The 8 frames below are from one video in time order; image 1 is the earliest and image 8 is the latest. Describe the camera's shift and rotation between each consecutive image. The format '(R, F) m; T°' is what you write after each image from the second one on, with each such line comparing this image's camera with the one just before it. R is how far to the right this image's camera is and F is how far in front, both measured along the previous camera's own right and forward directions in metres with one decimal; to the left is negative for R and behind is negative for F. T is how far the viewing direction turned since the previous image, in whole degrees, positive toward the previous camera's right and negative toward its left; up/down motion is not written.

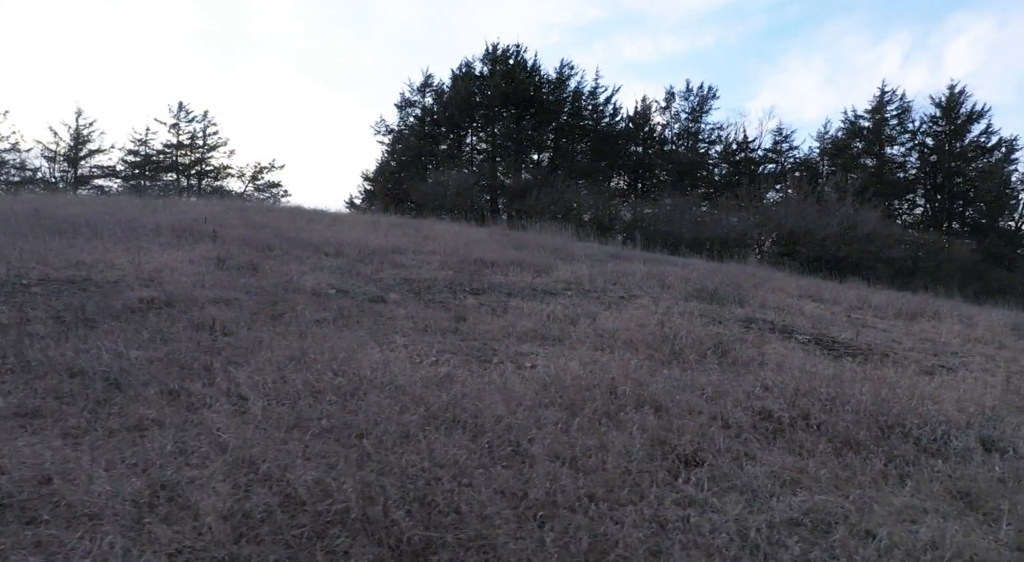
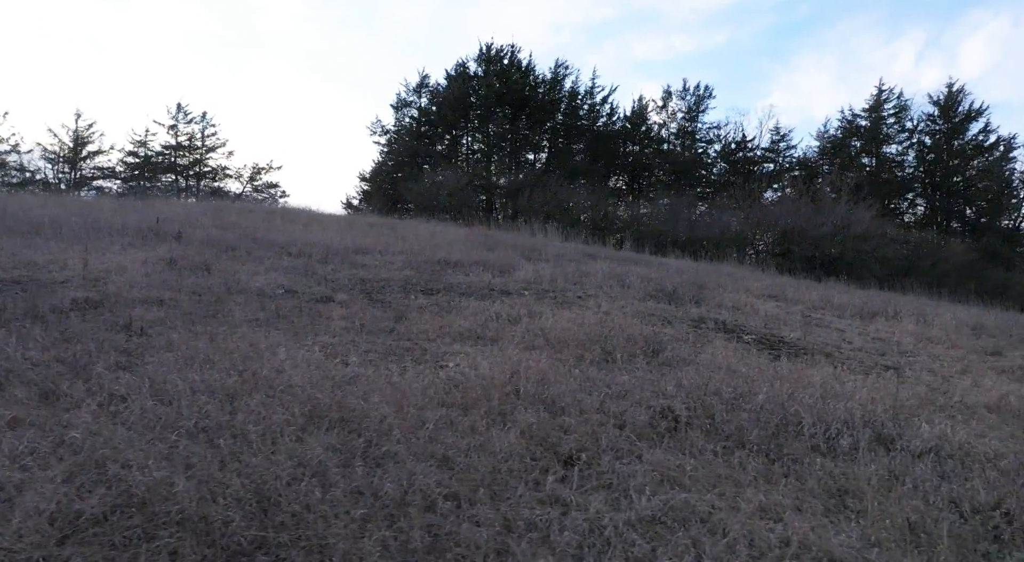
(+0.6, 0.0) m; 0°
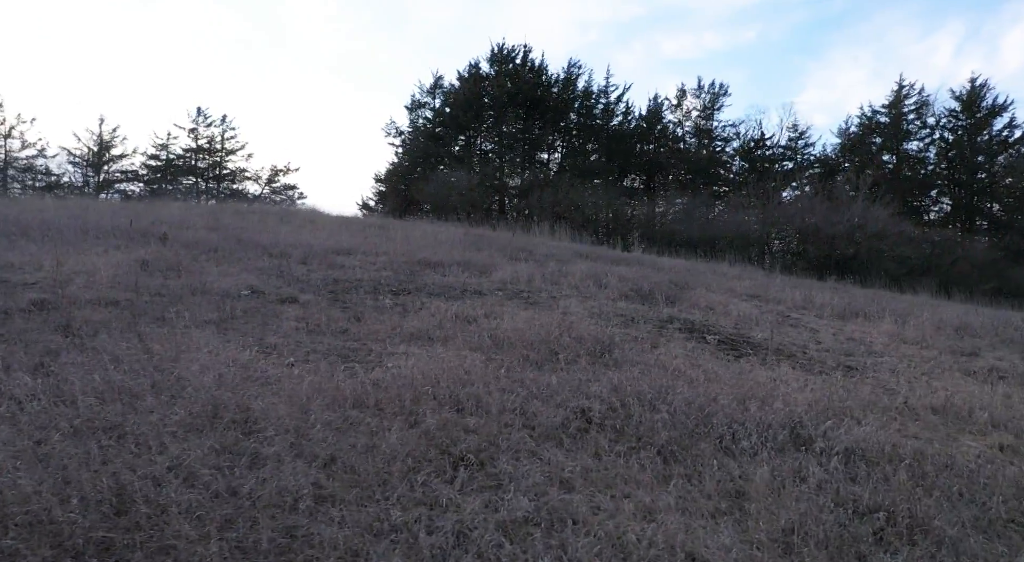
(+0.6, 0.0) m; -2°
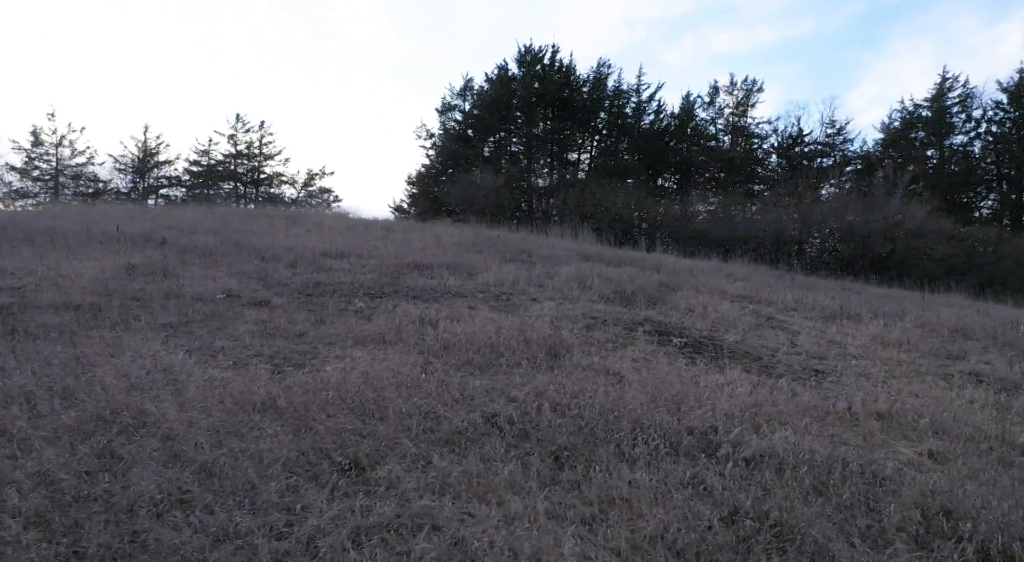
(+0.7, 0.0) m; -3°
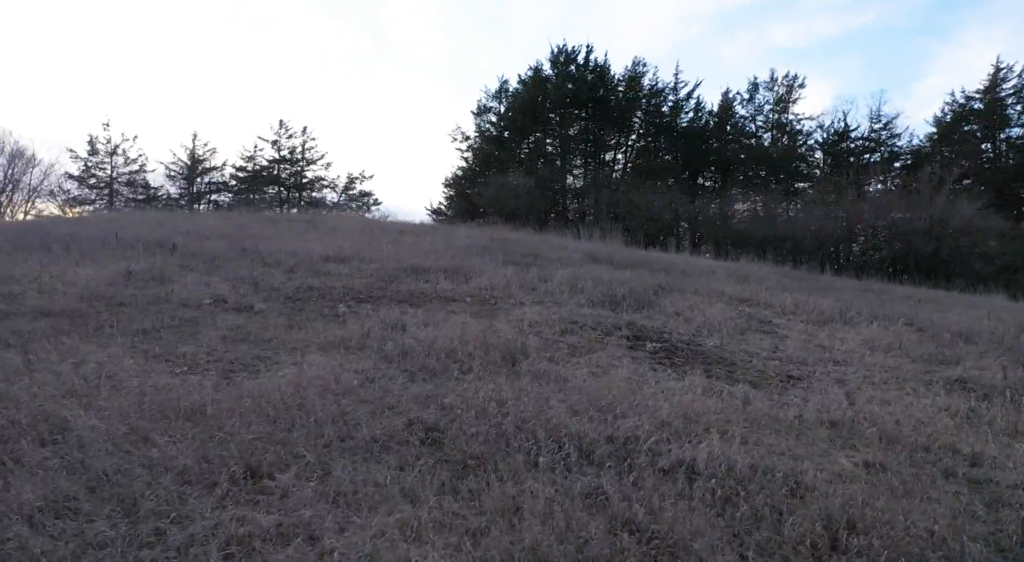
(+0.7, 0.0) m; -3°
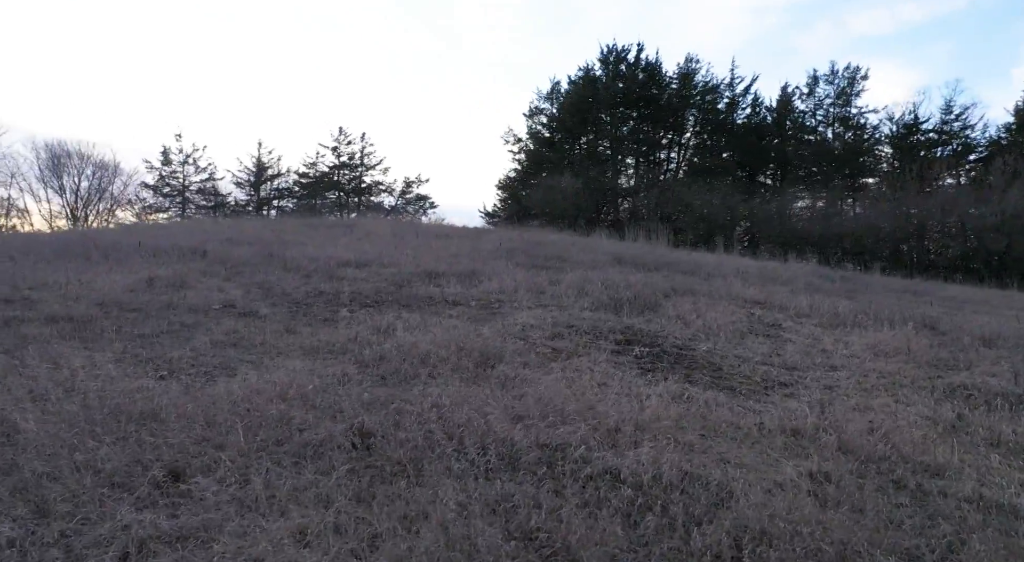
(+0.7, 0.0) m; -5°
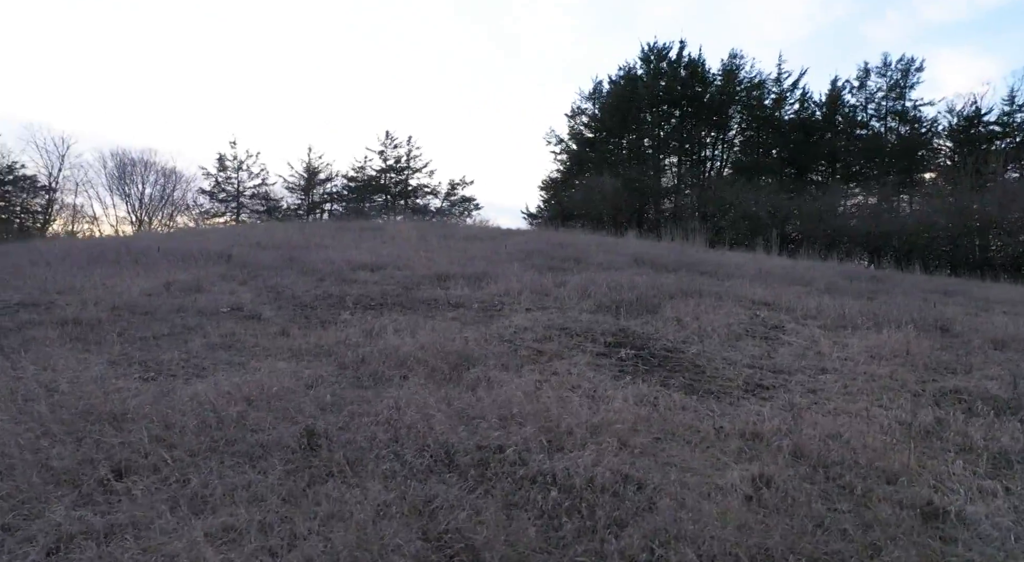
(+0.6, 0.0) m; -4°
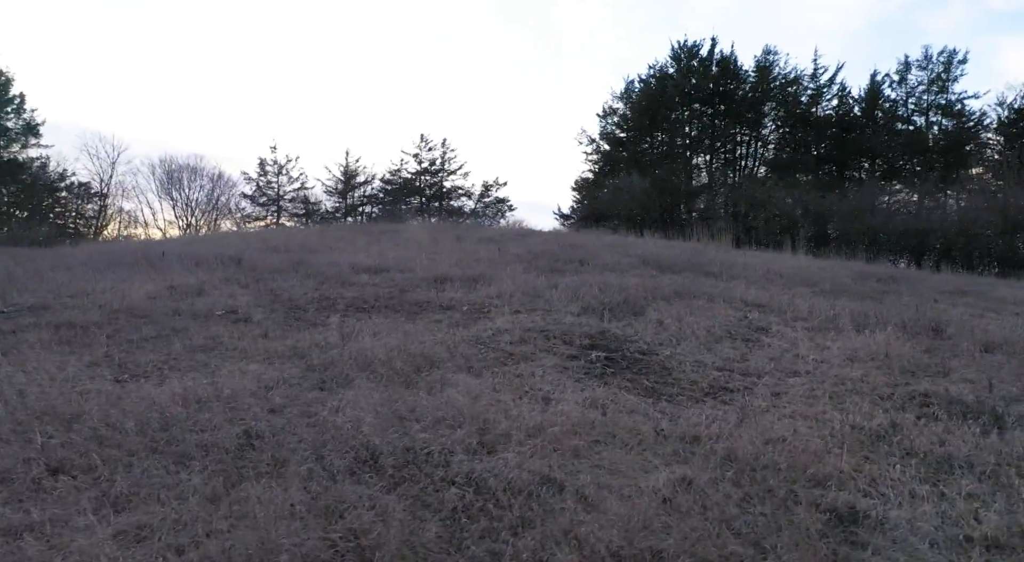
(+0.6, -0.1) m; -3°
